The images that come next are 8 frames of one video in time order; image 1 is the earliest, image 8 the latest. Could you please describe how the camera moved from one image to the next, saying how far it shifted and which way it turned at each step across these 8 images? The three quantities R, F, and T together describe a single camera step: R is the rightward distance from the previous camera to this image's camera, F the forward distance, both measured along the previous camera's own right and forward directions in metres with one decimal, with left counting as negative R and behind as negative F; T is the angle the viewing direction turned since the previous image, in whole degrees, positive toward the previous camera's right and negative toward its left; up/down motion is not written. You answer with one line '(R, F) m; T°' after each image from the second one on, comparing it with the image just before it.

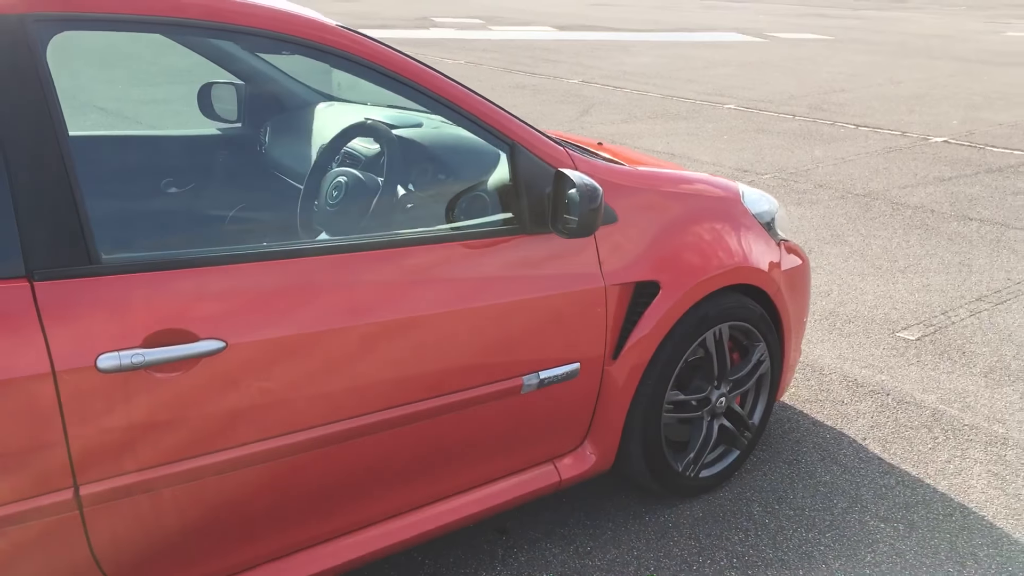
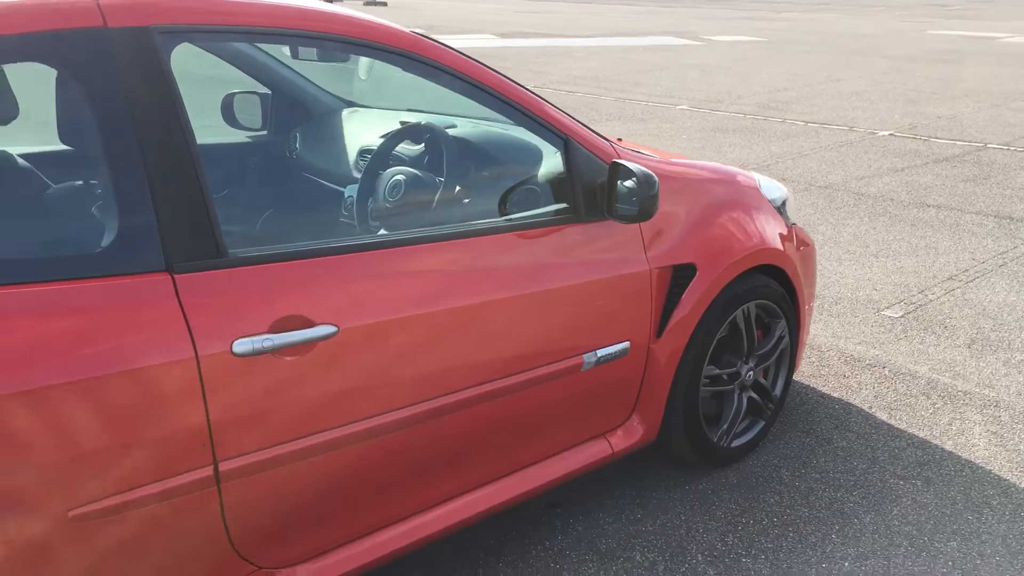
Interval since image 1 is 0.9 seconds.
(-0.3, -0.2) m; +4°
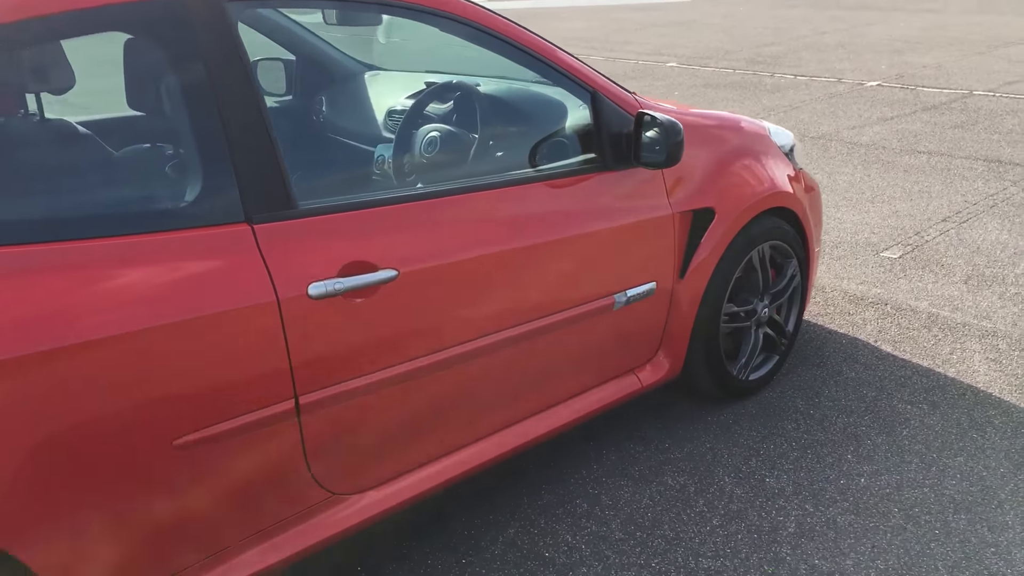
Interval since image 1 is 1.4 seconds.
(-0.1, -0.2) m; +1°
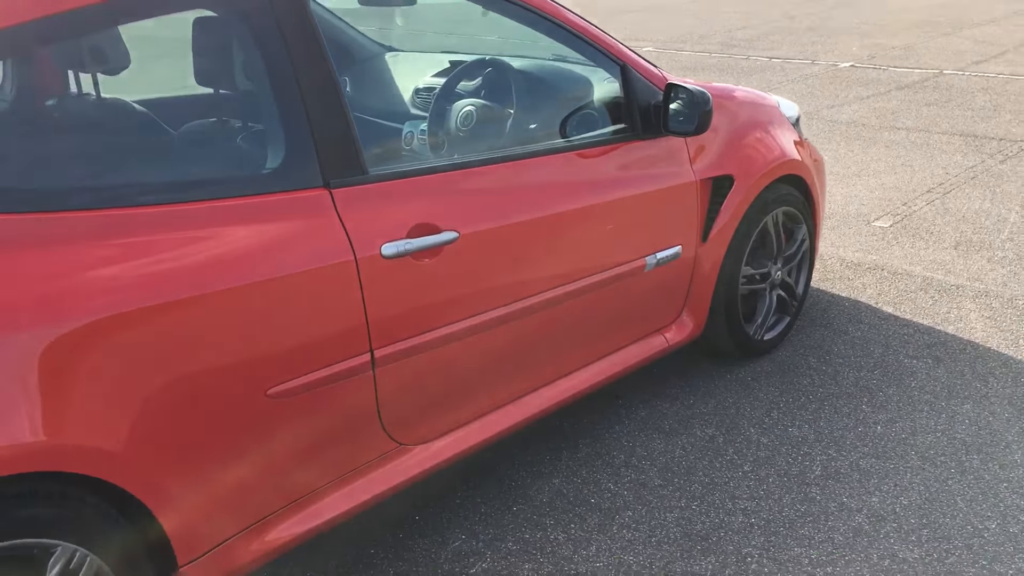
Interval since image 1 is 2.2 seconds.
(-0.2, -0.1) m; +2°
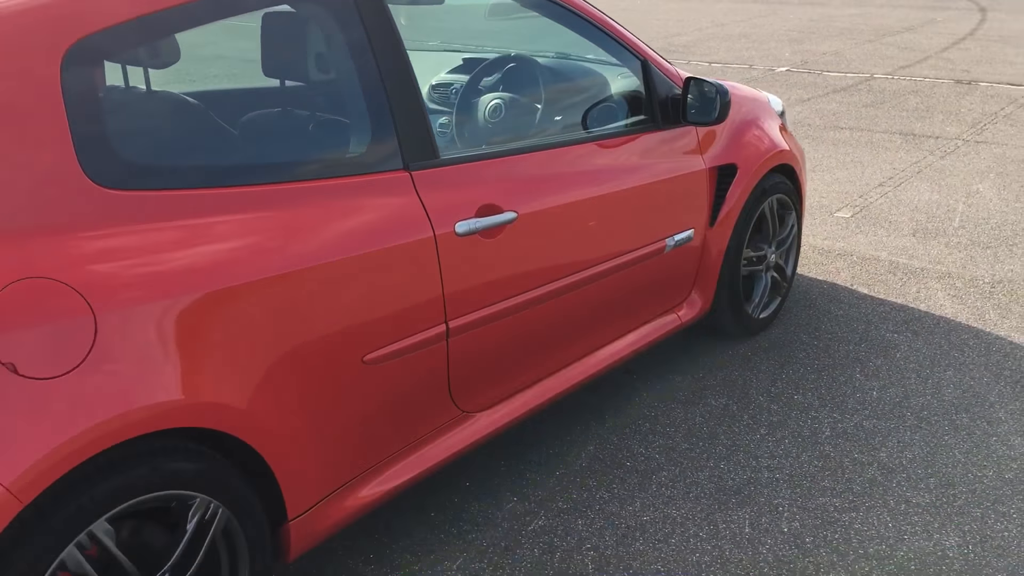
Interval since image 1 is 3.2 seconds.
(-0.3, -0.2) m; +5°
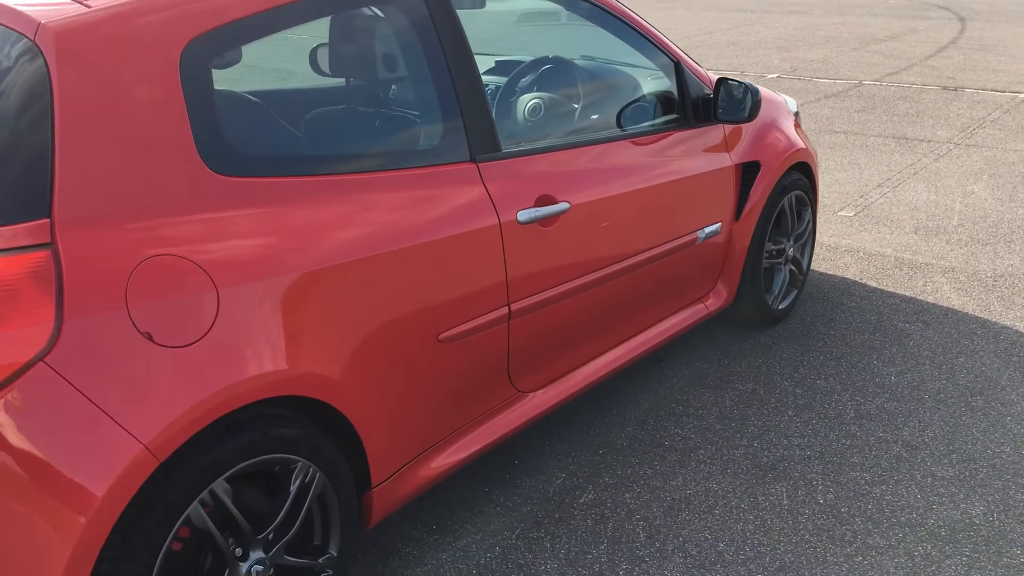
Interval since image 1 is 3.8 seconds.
(-0.2, -0.1) m; +1°
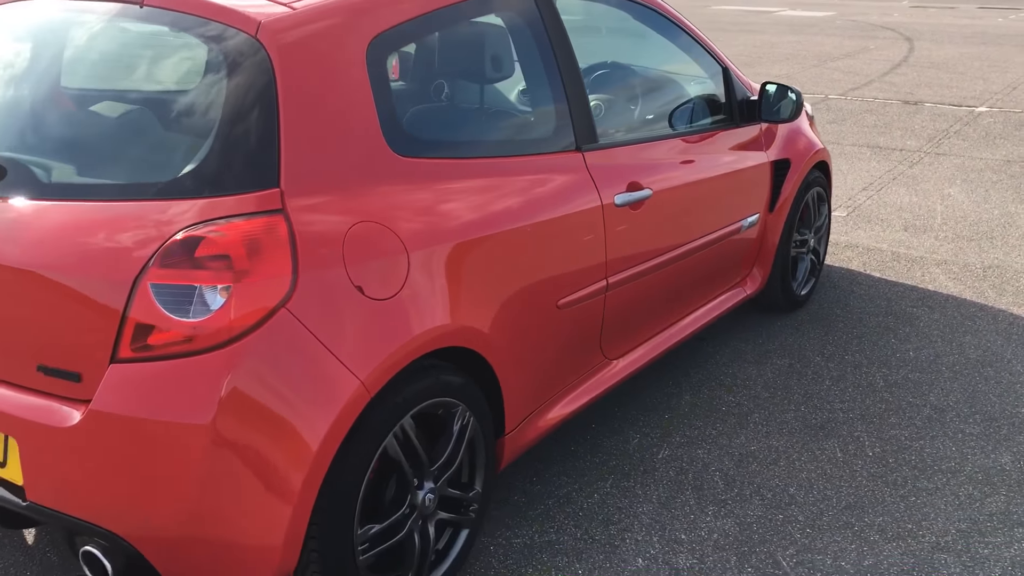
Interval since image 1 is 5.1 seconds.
(-0.4, -0.3) m; +3°
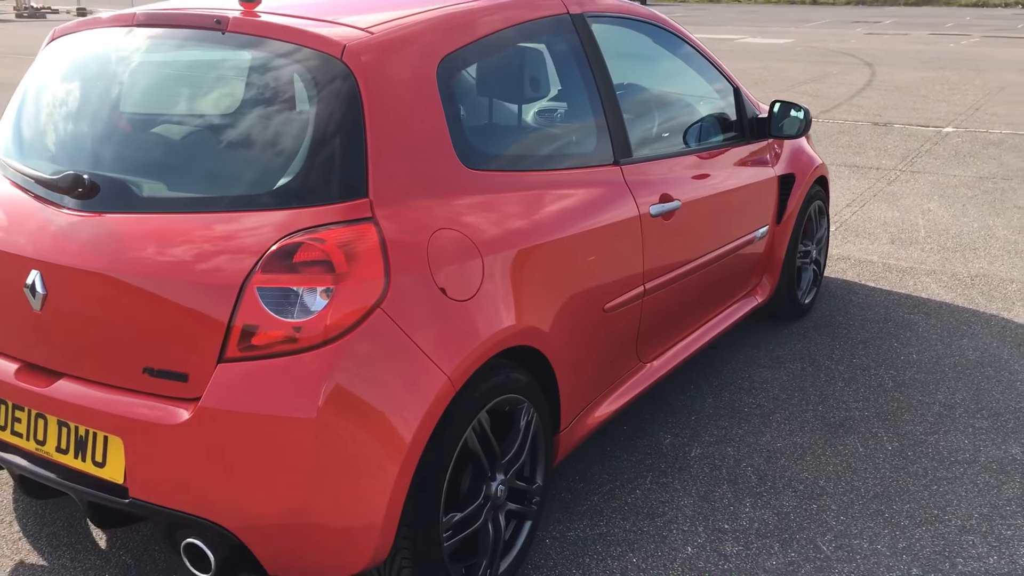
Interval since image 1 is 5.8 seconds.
(-0.2, -0.1) m; +2°
